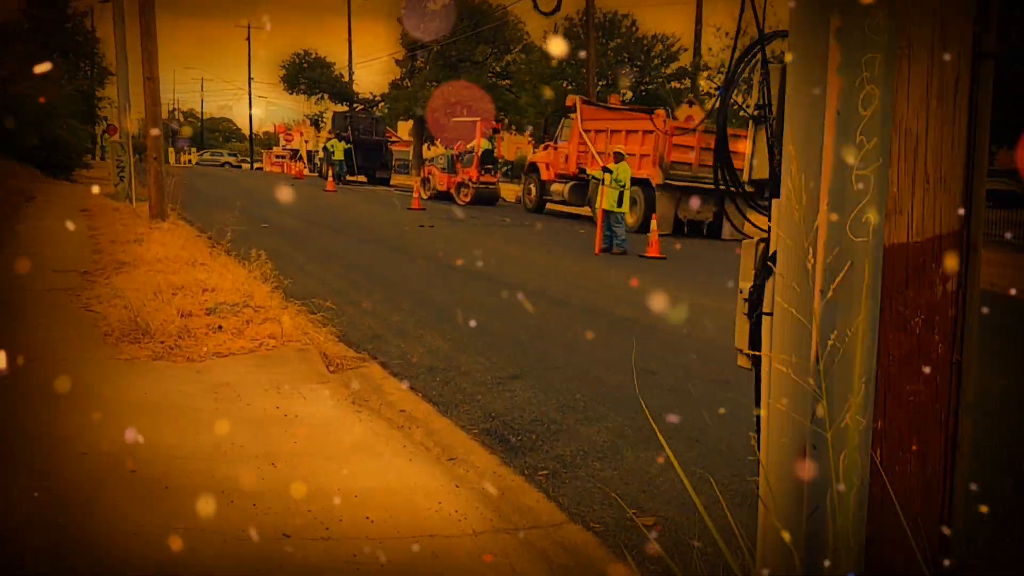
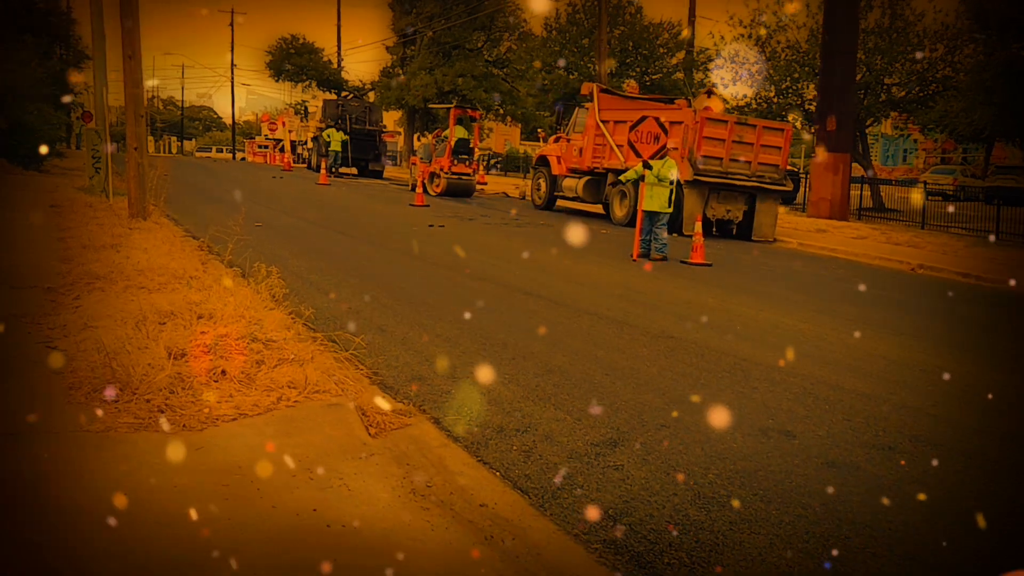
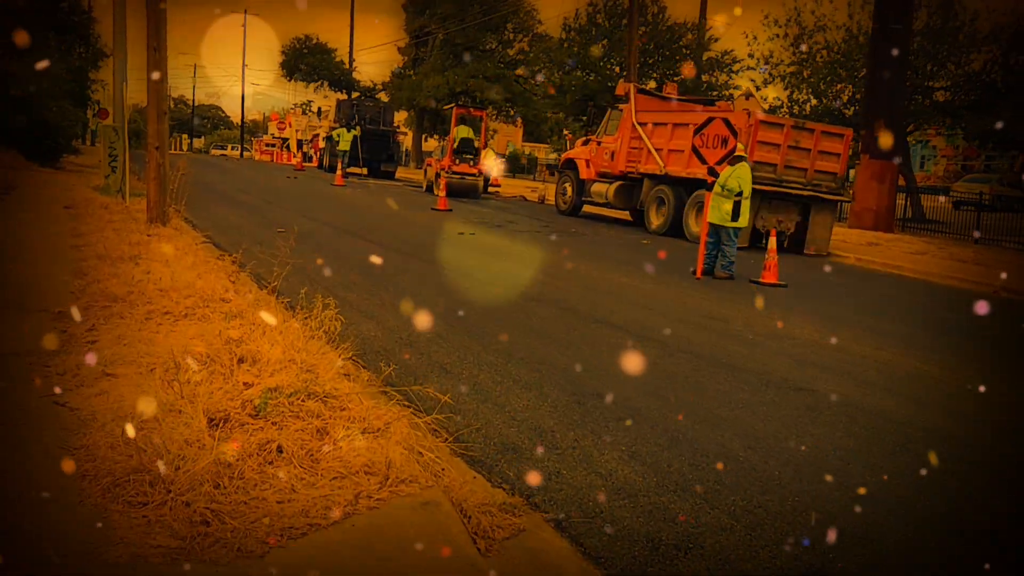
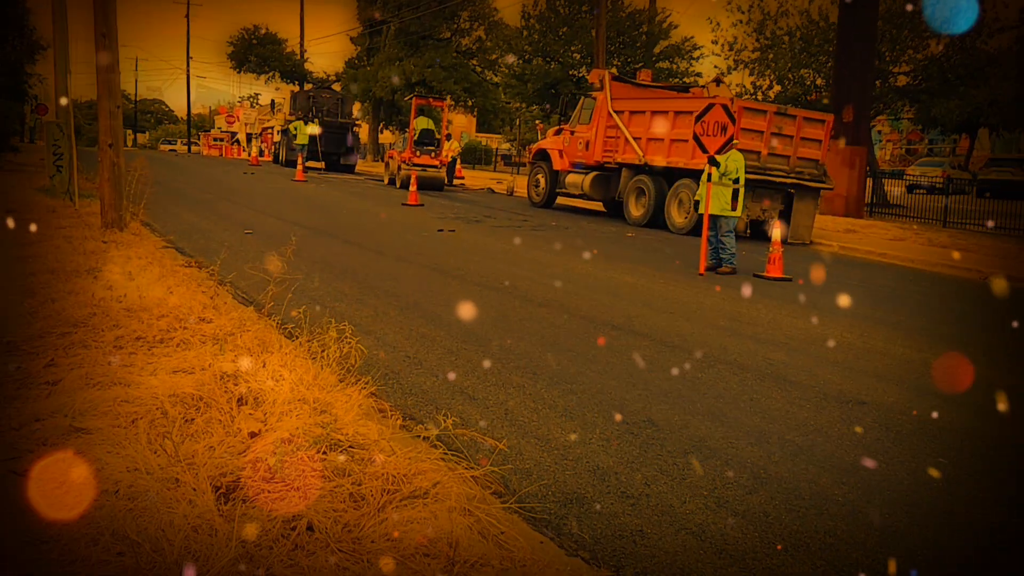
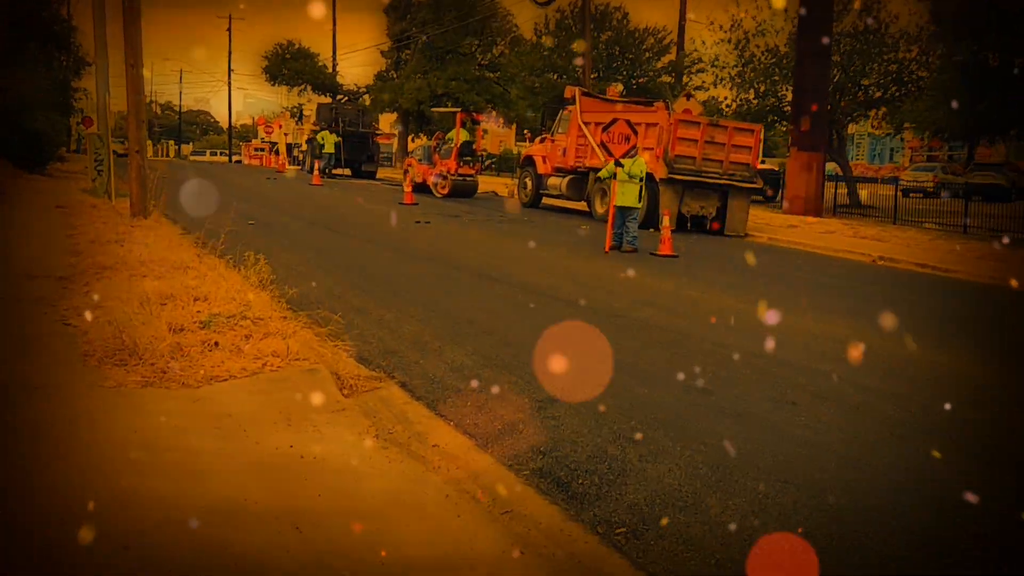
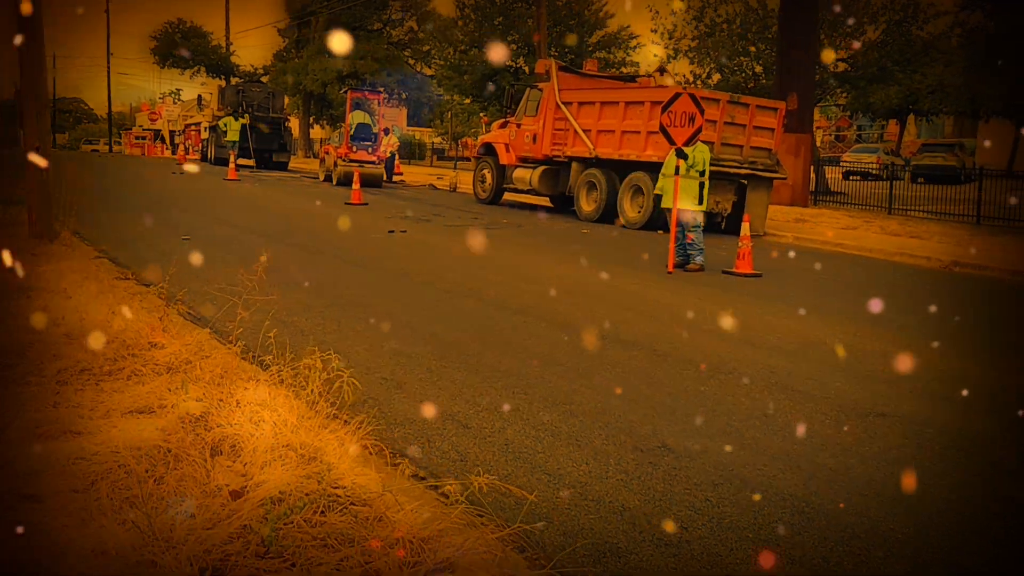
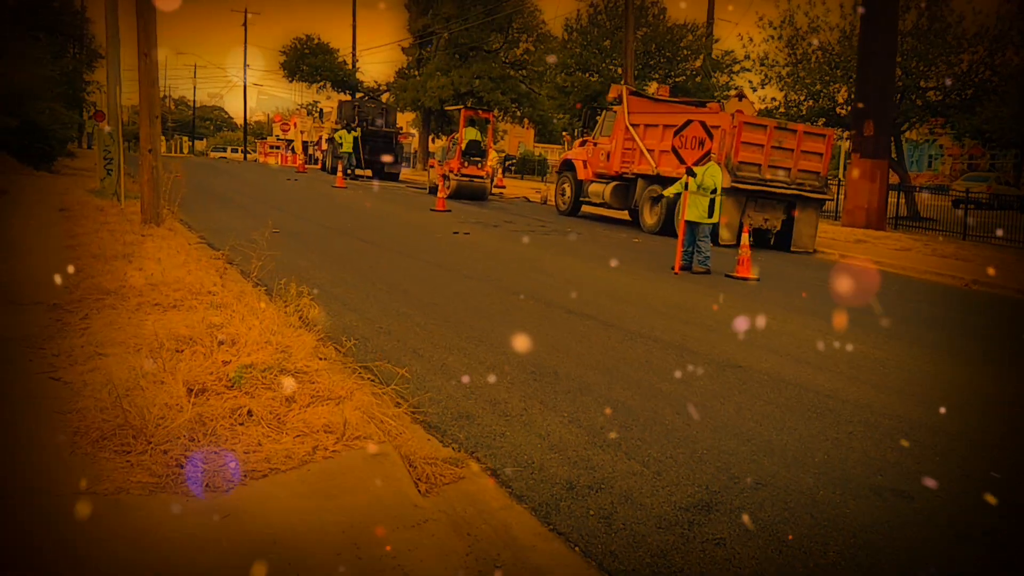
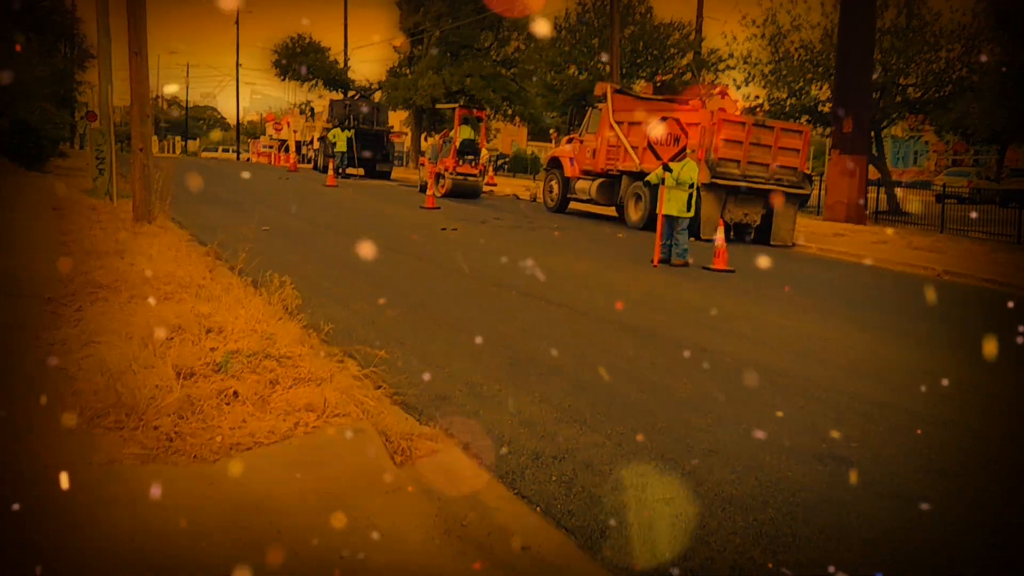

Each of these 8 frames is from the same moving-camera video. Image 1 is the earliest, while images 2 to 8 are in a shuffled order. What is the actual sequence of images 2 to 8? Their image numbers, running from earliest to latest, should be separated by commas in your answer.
5, 2, 8, 7, 3, 4, 6
